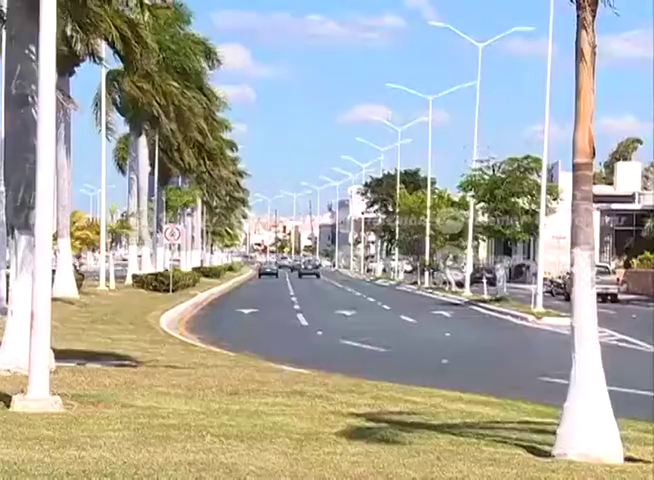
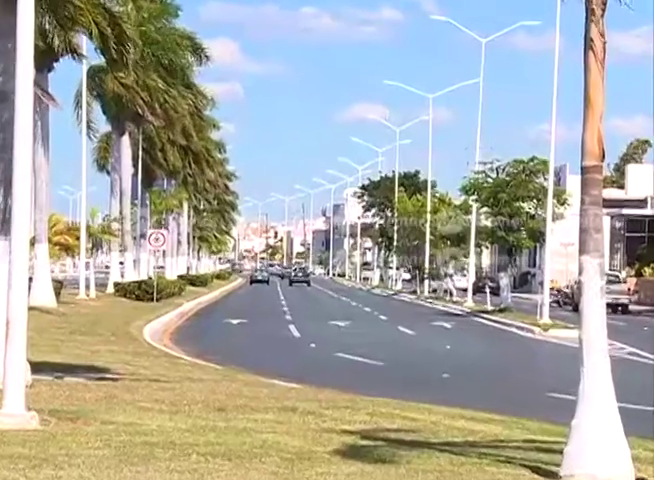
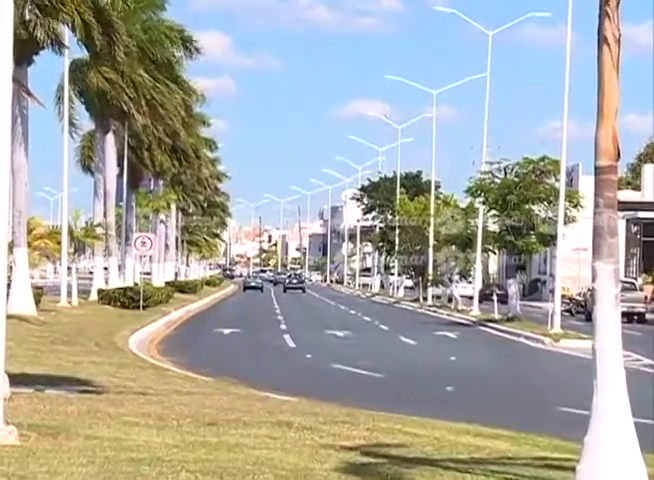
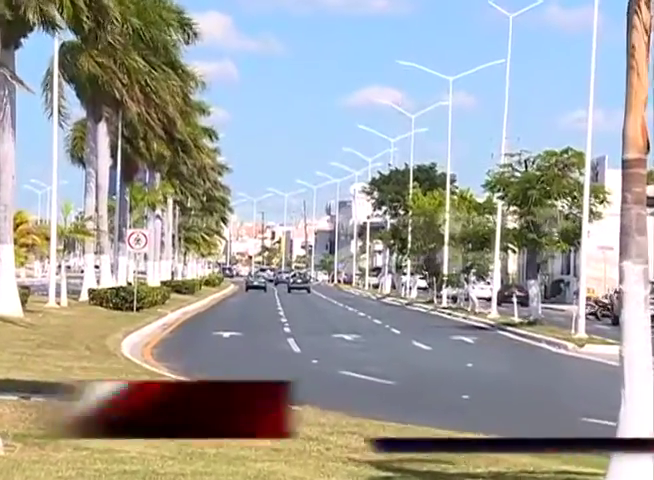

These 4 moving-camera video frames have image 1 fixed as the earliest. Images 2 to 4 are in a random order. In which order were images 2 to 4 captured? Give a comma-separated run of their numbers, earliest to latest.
2, 3, 4
